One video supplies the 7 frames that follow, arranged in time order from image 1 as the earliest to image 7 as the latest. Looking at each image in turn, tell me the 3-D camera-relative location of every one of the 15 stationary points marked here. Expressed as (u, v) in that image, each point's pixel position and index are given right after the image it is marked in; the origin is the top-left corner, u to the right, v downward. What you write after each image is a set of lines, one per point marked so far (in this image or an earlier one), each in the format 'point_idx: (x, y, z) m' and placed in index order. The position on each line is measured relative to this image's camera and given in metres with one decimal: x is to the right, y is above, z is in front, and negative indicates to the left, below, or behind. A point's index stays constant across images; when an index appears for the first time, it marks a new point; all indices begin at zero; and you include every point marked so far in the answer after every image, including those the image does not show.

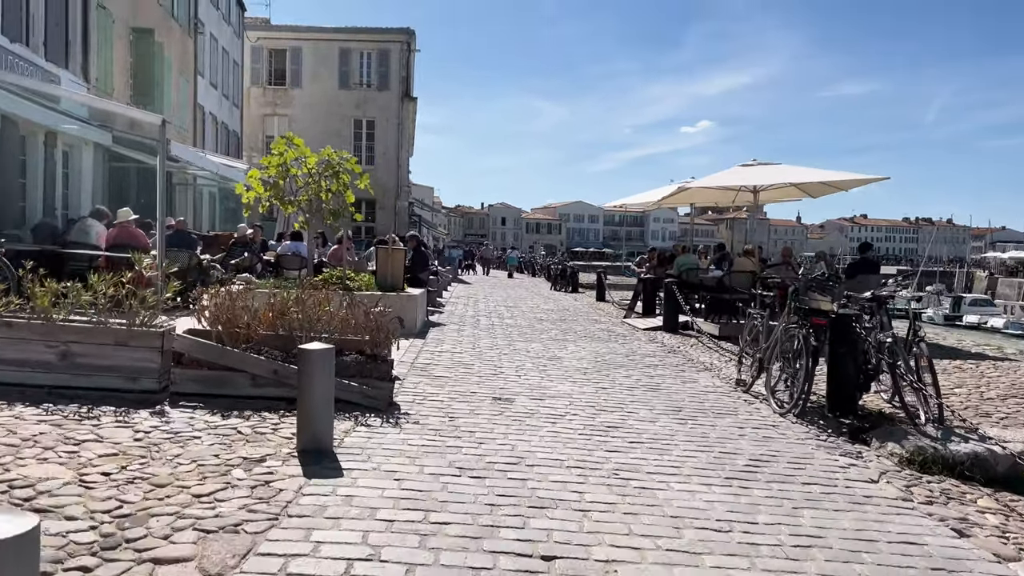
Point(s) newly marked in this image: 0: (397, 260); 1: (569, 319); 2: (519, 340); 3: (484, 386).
0: (-1.8, +0.4, +12.8) m
1: (+1.2, -0.6, +16.7) m
2: (+0.1, -0.8, +12.2) m
3: (-0.3, -1.0, +7.9) m
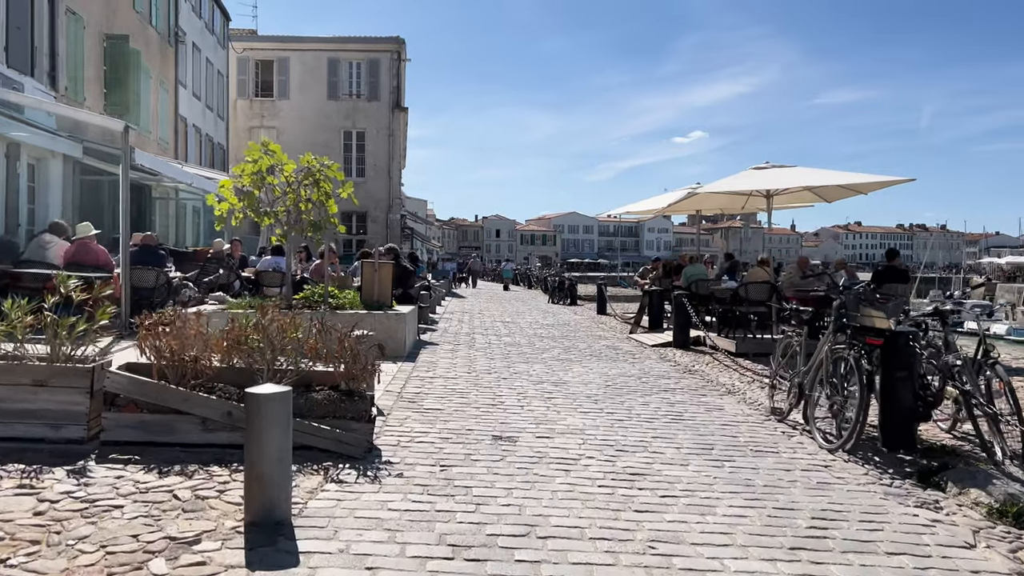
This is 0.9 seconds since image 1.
0: (-1.9, +0.2, +11.7) m
1: (+1.2, -0.9, +15.6) m
2: (+0.1, -1.0, +11.1) m
3: (-0.3, -1.1, +6.8) m
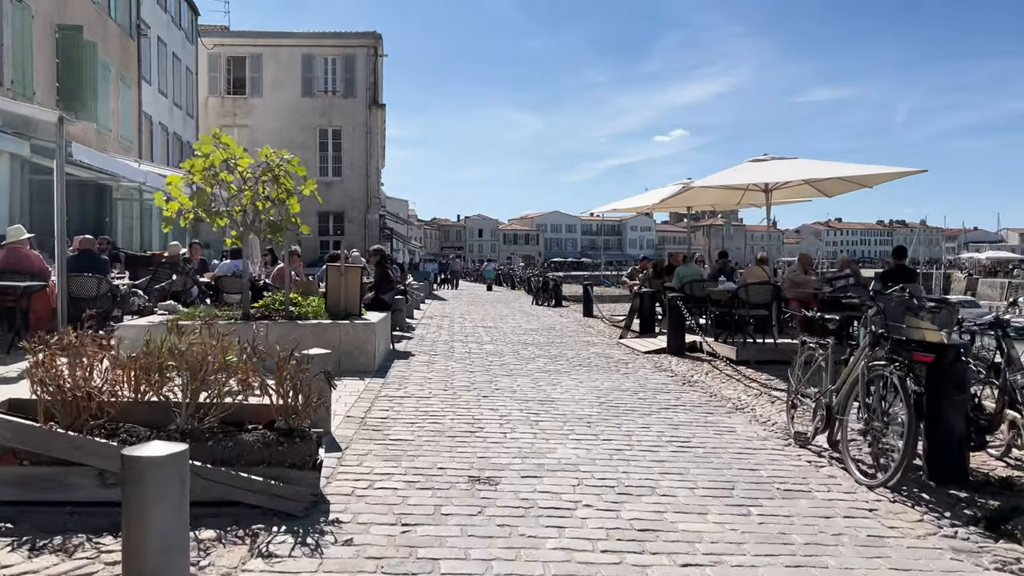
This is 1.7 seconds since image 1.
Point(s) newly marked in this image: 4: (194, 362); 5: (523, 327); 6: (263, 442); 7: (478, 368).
0: (-2.1, +0.1, +10.6) m
1: (+0.8, -1.0, +14.6) m
2: (-0.1, -1.1, +10.0) m
3: (-0.4, -1.2, +5.7) m
4: (-1.8, -0.4, +4.5) m
5: (+0.2, -0.8, +17.3) m
6: (-1.4, -0.9, +4.5) m
7: (-0.5, -1.1, +10.5) m
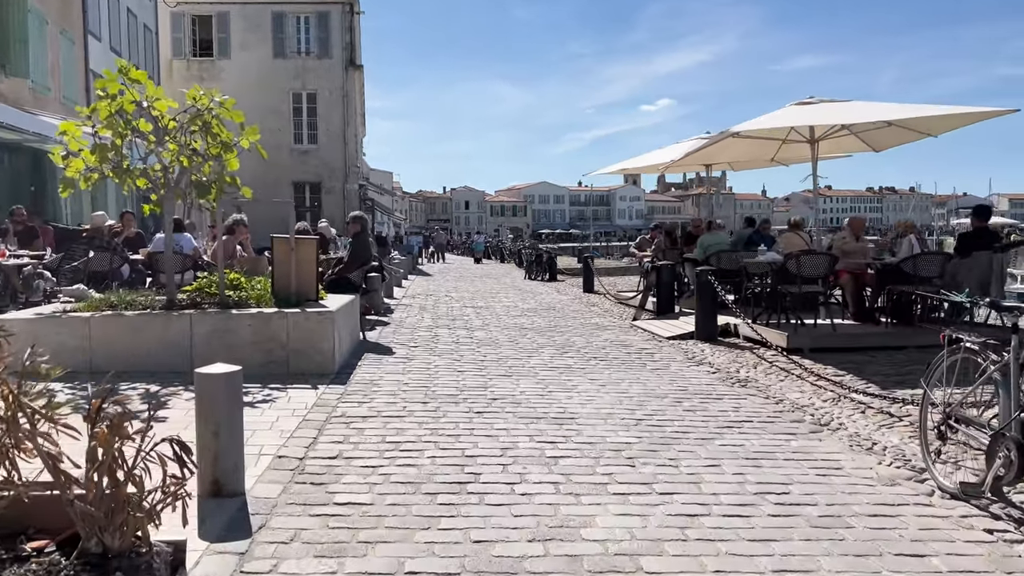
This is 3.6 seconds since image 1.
0: (-2.1, +0.3, +8.3) m
1: (+0.8, -0.6, +12.4) m
2: (-0.1, -0.8, +7.8) m
3: (-0.3, -1.1, +3.5) m
4: (-1.7, -0.4, +2.2) m
5: (+0.1, -0.4, +15.0) m
6: (-1.3, -0.8, +2.2) m
7: (-0.5, -0.8, +8.3) m
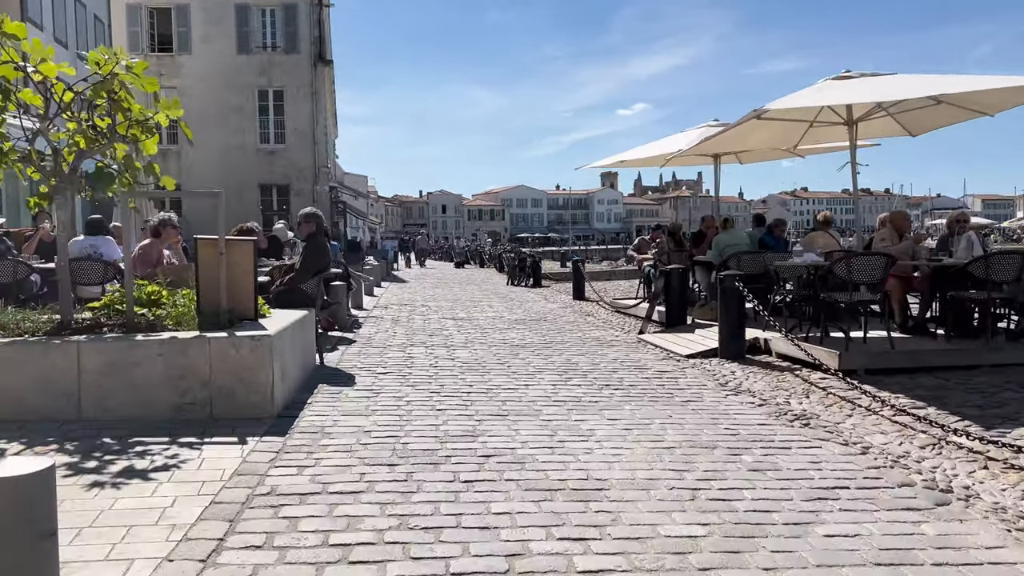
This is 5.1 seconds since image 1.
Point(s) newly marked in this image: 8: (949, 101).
0: (-2.2, +0.2, +6.5) m
1: (+0.6, -0.7, +10.6) m
2: (-0.1, -0.9, +6.0) m
3: (-0.2, -1.2, +1.7) m
4: (-1.6, -0.5, +0.4) m
5: (-0.1, -0.5, +13.3) m
6: (-1.2, -0.9, +0.4) m
7: (-0.5, -0.9, +6.5) m
8: (+5.3, +2.3, +9.7) m
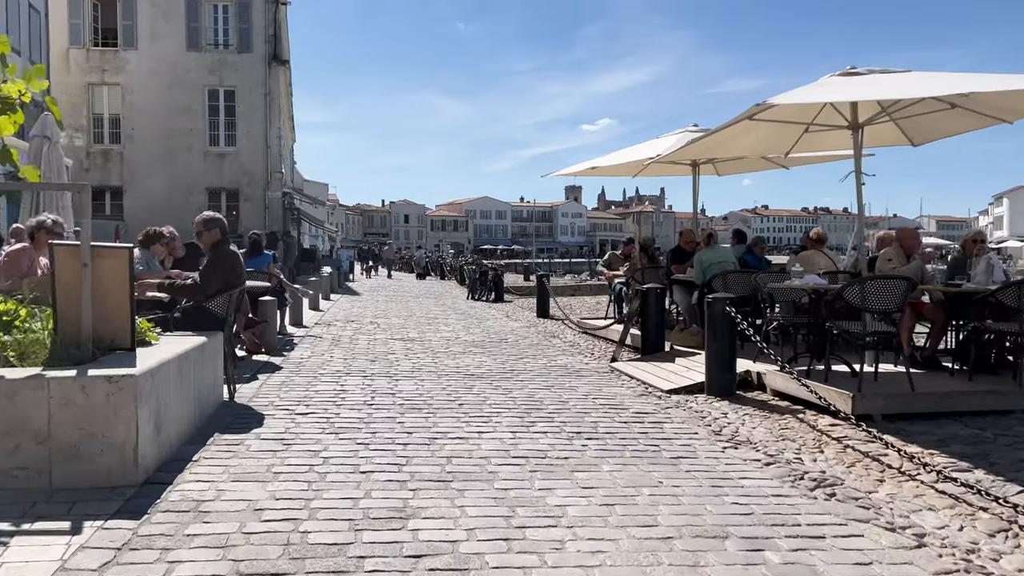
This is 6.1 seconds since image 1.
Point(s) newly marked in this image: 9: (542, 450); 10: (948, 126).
0: (-2.5, 0.0, +5.1) m
1: (+0.1, -0.9, +9.3) m
2: (-0.5, -1.1, +4.6) m
3: (-0.4, -1.3, +0.4) m
4: (-1.7, -0.6, -1.0) m
5: (-0.8, -0.8, +11.9) m
6: (-1.2, -1.0, -1.0) m
7: (-0.8, -1.1, +5.1) m
8: (+4.9, +2.0, +8.6) m
9: (+0.2, -1.1, +5.4) m
10: (+5.2, +1.9, +9.6) m
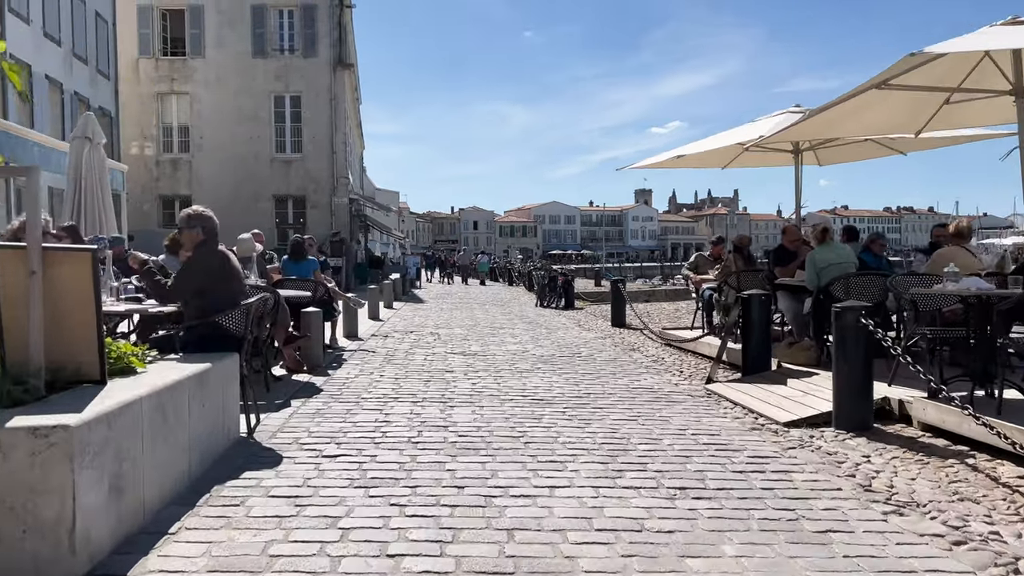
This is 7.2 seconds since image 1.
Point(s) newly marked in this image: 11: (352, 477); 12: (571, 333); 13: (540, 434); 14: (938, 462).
0: (-2.1, 0.0, +3.9) m
1: (+0.8, -1.0, +7.8) m
2: (-0.1, -1.2, +3.3) m
3: (-0.4, -1.3, -1.0) m
4: (-1.8, -0.6, -2.2) m
5: (+0.2, -0.9, +10.6) m
6: (-1.4, -1.0, -2.3) m
7: (-0.4, -1.1, +3.8) m
8: (+5.5, +1.9, +6.8) m
9: (+0.6, -1.2, +4.0) m
10: (+5.9, +1.9, +7.7) m
11: (-0.9, -1.1, +4.7) m
12: (+1.0, -0.7, +13.7) m
13: (+0.2, -1.1, +5.9) m
14: (+2.8, -1.1, +5.2) m
